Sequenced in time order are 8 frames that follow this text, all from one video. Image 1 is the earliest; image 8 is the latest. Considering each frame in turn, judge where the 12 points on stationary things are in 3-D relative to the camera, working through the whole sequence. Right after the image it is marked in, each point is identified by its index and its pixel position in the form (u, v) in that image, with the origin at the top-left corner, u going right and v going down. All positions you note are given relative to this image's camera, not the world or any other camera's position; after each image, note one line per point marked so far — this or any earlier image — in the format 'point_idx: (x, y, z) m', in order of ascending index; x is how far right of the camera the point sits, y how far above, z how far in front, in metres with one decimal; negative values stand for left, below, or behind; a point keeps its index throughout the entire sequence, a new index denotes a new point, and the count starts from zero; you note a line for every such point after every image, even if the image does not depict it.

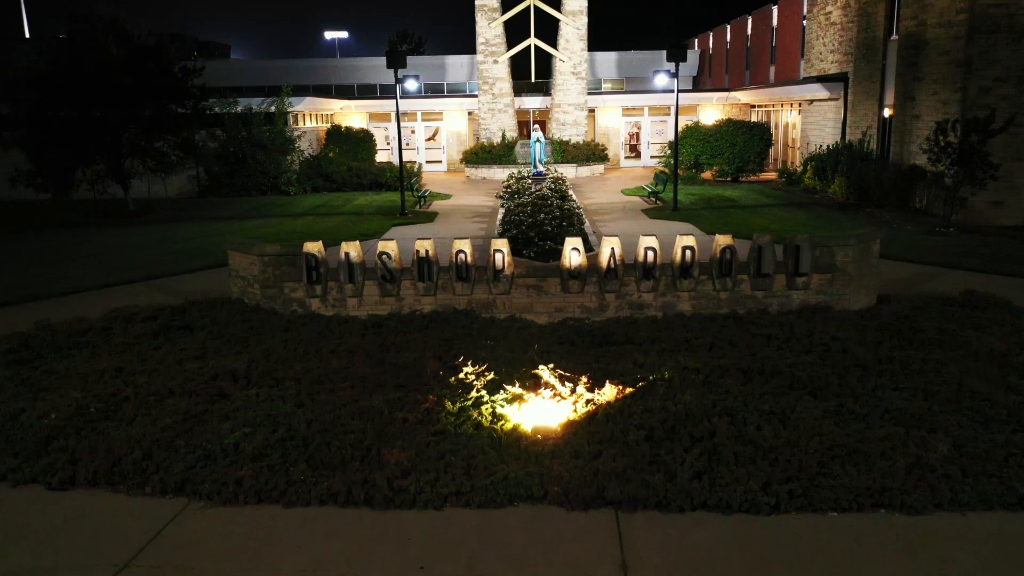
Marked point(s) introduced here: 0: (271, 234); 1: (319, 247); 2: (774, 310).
0: (-2.6, +0.6, +14.1) m
1: (-1.2, +0.2, +7.8) m
2: (+1.6, -0.1, +7.8) m
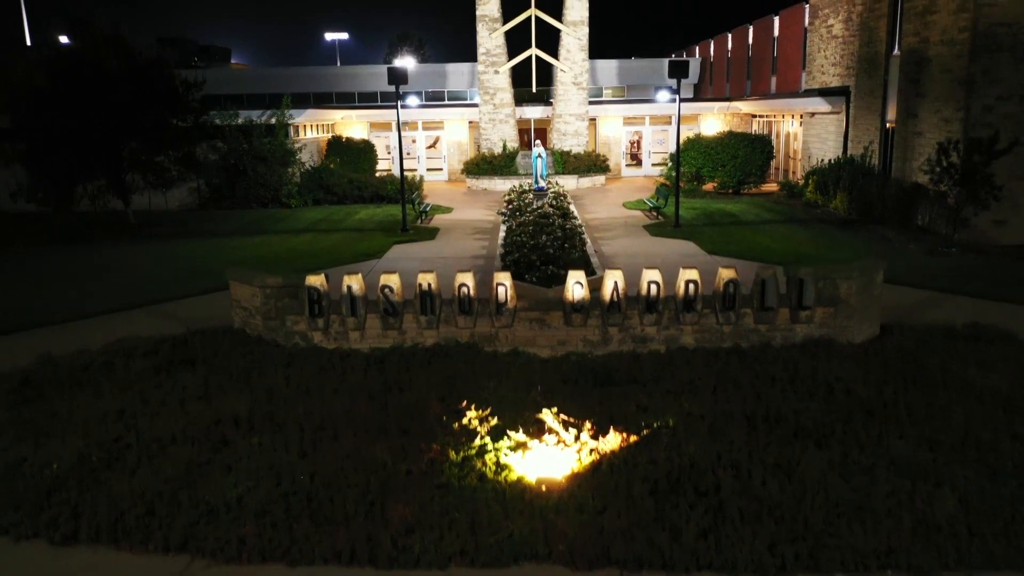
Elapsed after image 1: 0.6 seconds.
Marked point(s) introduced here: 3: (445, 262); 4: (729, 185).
0: (-2.5, +0.4, +14.0) m
1: (-1.1, 0.0, +7.8) m
2: (+1.6, -0.3, +7.8) m
3: (-0.7, +0.3, +12.8) m
4: (+3.3, +1.5, +19.8) m
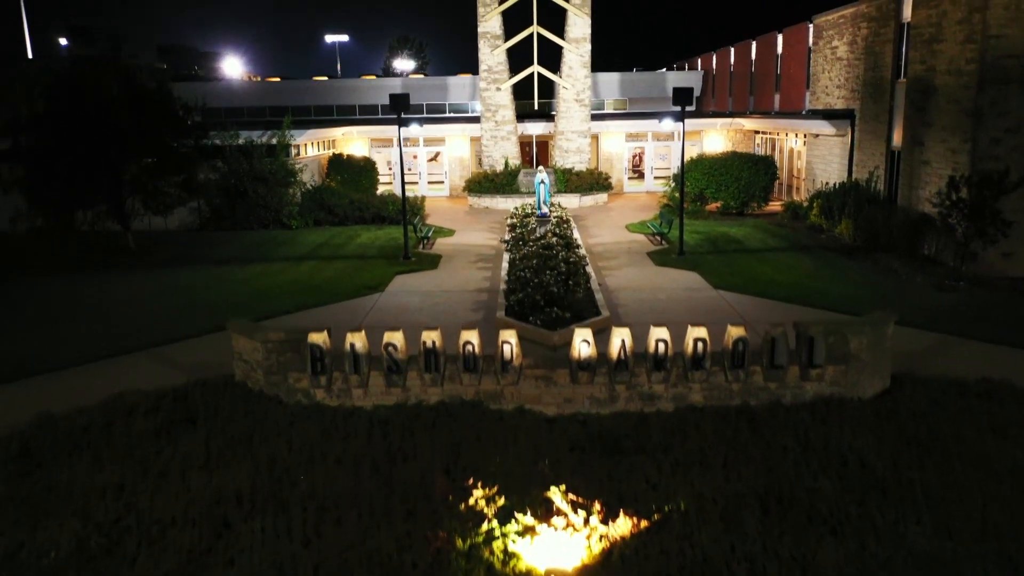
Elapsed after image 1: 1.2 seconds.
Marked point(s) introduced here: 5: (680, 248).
0: (-2.5, +0.1, +13.9) m
1: (-1.1, -0.3, +7.7) m
2: (+1.6, -0.7, +7.6) m
3: (-0.6, -0.1, +12.7) m
4: (+3.3, +1.2, +19.7) m
5: (+2.0, +0.5, +15.6) m
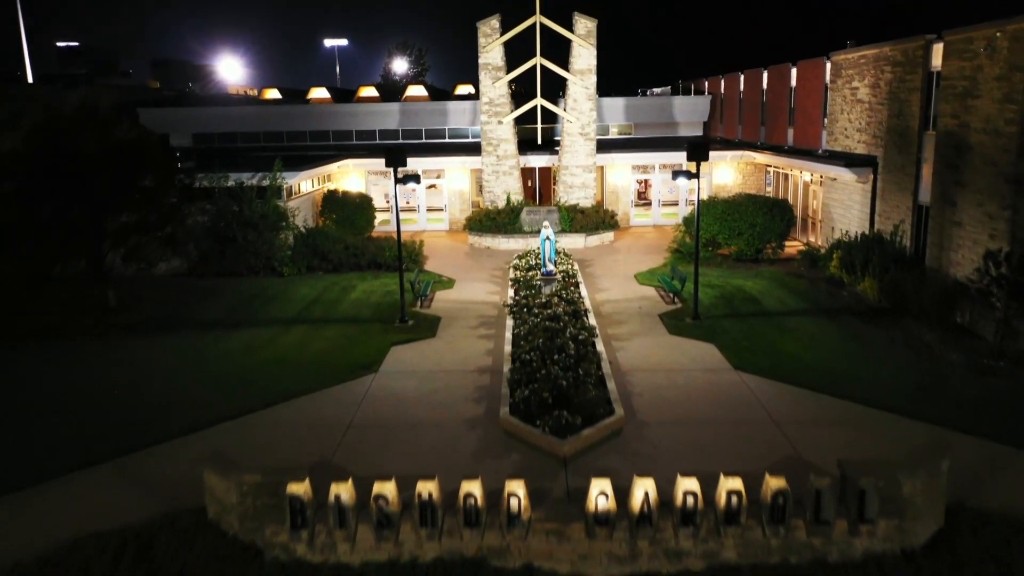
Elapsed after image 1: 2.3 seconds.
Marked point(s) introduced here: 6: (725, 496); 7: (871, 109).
0: (-2.5, -0.7, +13.0) m
1: (-1.1, -1.0, +6.7) m
2: (+1.7, -1.4, +6.7) m
3: (-0.6, -0.8, +11.8) m
4: (+3.4, +0.5, +18.7) m
5: (+2.0, -0.3, +14.7) m
6: (+1.1, -1.0, +6.6) m
7: (+4.6, +2.3, +16.8) m
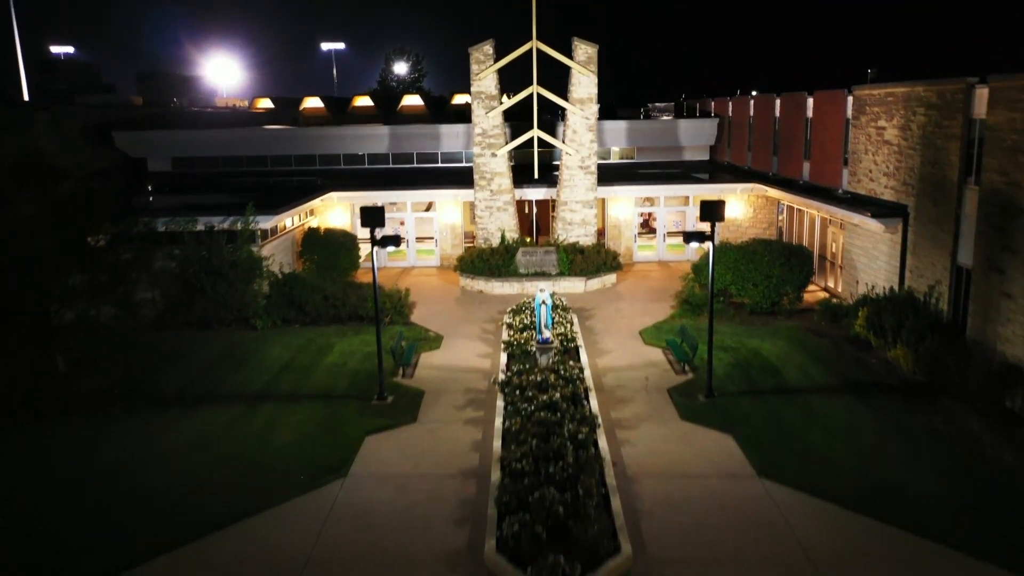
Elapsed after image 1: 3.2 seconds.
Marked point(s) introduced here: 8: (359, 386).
0: (-2.6, -1.4, +11.4) m
1: (-1.2, -1.7, +5.2) m
2: (+1.6, -2.1, +5.1) m
3: (-0.7, -1.5, +10.2) m
4: (+3.3, -0.2, +17.2) m
5: (+2.0, -1.0, +13.1) m
6: (+1.0, -1.8, +5.1) m
7: (+4.5, +1.6, +15.2) m
8: (-1.6, -1.0, +13.6) m
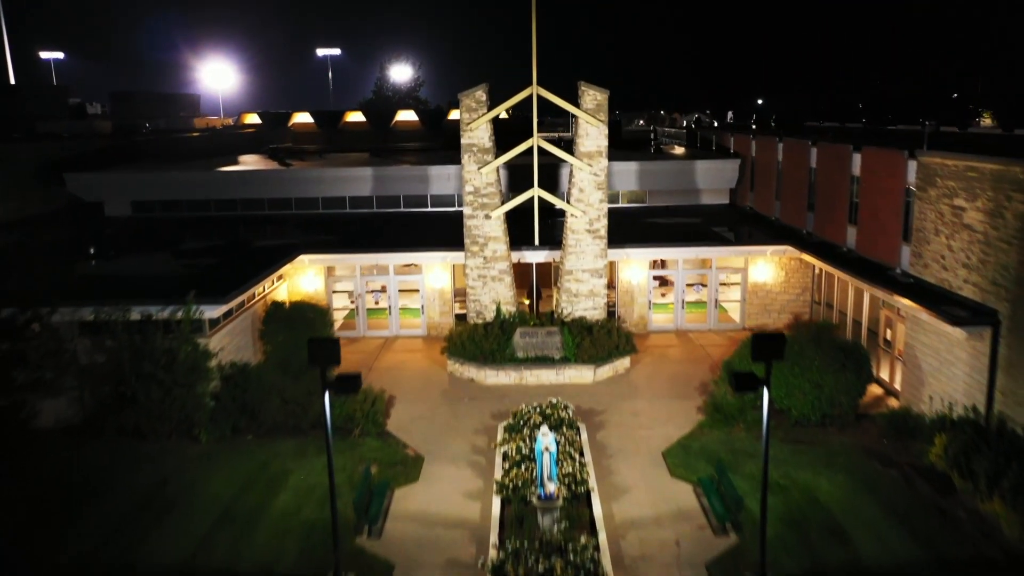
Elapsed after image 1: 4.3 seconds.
0: (-2.6, -2.6, +8.5) m
1: (-1.2, -2.9, +2.3) m
2: (+1.5, -3.3, +2.2) m
3: (-0.7, -2.7, +7.3) m
4: (+3.2, -1.4, +14.2) m
5: (+1.9, -2.1, +10.2) m
6: (+1.0, -2.9, +2.2) m
7: (+4.5, +0.4, +12.3) m
8: (-1.6, -2.2, +10.7) m
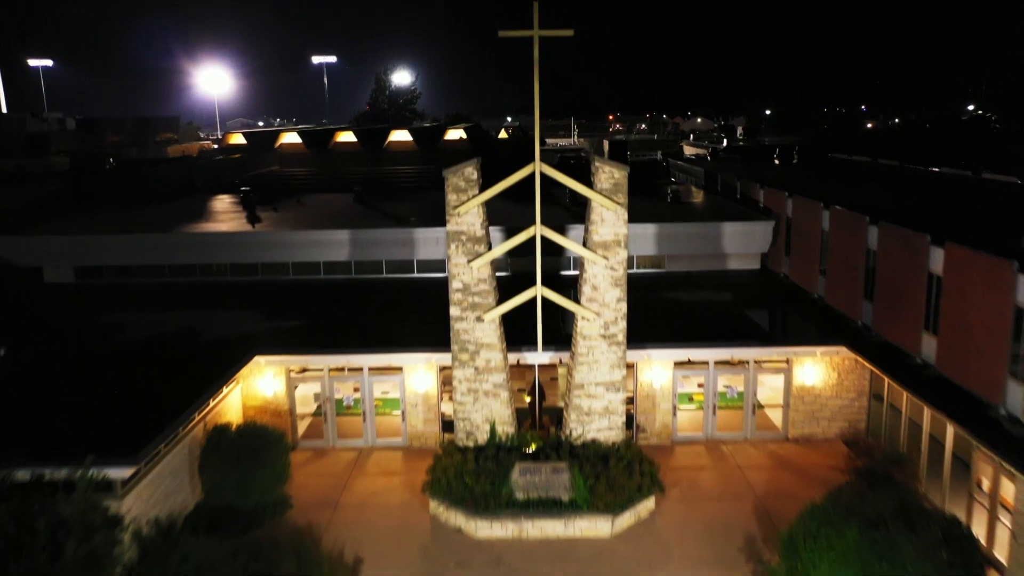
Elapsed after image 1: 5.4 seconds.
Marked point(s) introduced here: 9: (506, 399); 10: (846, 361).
0: (-2.6, -3.9, +5.1) m
1: (-1.2, -4.3, -1.1) m
2: (+1.5, -4.6, -1.2) m
3: (-0.8, -4.0, +3.9) m
4: (+3.2, -2.7, +10.9) m
5: (+1.9, -3.5, +6.8) m
6: (+0.9, -4.3, -1.2) m
7: (+4.5, -0.9, +8.9) m
8: (-1.7, -3.5, +7.3) m
9: (-0.1, -1.3, +15.3) m
10: (+4.3, -0.9, +16.8) m
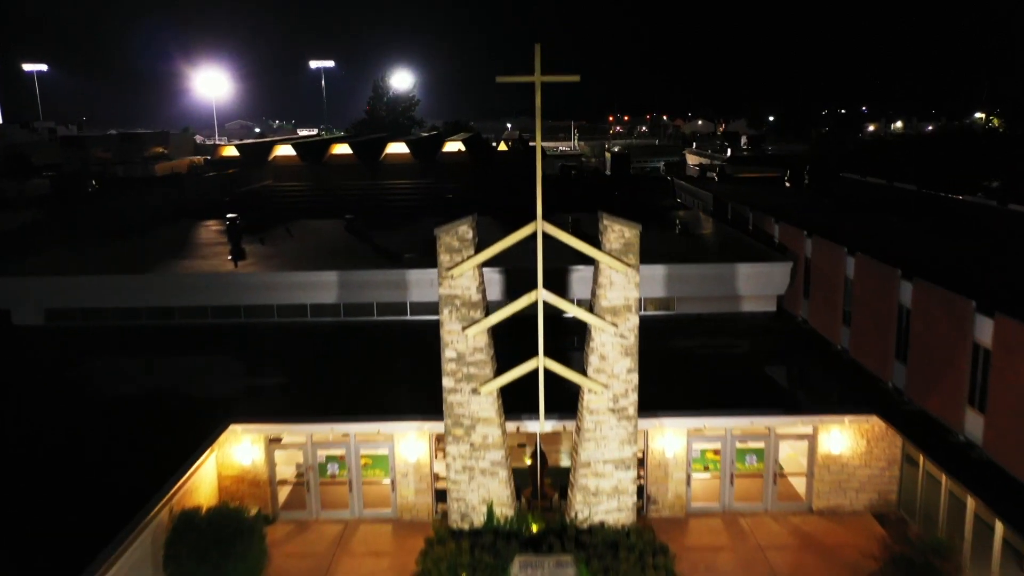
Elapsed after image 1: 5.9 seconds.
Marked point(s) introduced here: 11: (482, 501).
0: (-2.6, -4.6, +3.7) m
1: (-1.2, -5.0, -2.5) m
2: (+1.5, -5.3, -2.6) m
3: (-0.8, -4.7, +2.5) m
4: (+3.2, -3.4, +9.4) m
5: (+1.9, -4.2, +5.4) m
6: (+0.9, -5.0, -2.7) m
7: (+4.4, -1.6, +7.5) m
8: (-1.7, -4.2, +5.9) m
9: (-0.1, -2.0, +13.9) m
10: (+4.3, -1.7, +15.3) m
11: (-0.3, -2.3, +13.9) m
